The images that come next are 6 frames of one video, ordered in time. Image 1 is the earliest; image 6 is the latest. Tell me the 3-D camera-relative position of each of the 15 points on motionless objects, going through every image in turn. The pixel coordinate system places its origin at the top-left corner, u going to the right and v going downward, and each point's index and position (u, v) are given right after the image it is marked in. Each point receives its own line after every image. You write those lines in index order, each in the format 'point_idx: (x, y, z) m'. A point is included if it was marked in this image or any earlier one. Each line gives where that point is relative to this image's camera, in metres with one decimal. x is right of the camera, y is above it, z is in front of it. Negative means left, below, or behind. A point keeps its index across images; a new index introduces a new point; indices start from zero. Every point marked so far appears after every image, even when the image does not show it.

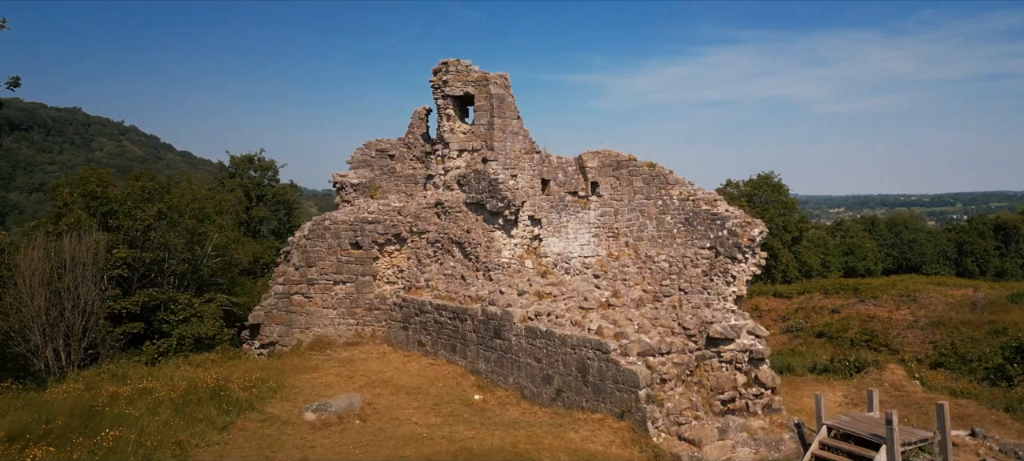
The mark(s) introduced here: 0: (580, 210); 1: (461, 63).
0: (+1.3, +0.4, +11.7) m
1: (-0.9, +3.0, +10.7) m
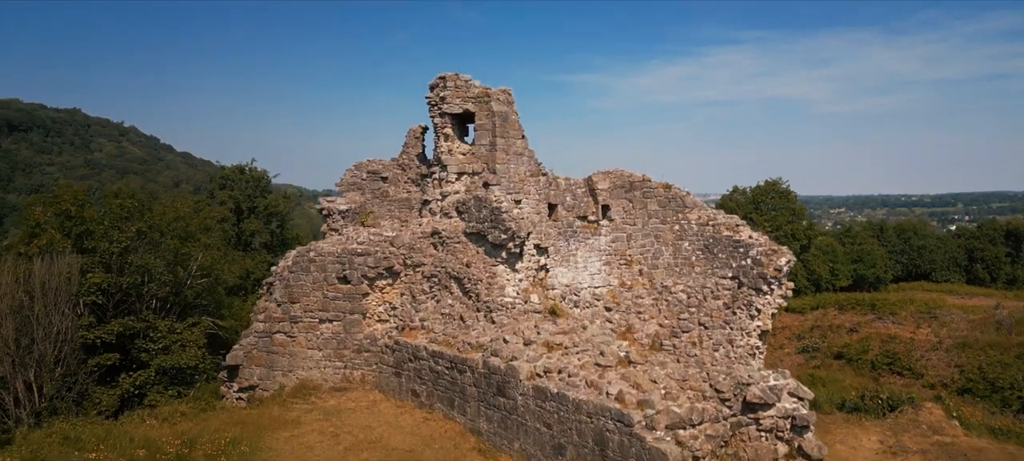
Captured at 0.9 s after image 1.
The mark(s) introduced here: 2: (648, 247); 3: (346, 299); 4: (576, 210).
0: (+1.4, -0.1, +10.7) m
1: (-0.9, +2.5, +9.8) m
2: (+2.5, -0.3, +11.1) m
3: (-2.5, -1.1, +9.1) m
4: (+1.2, +0.4, +10.6) m
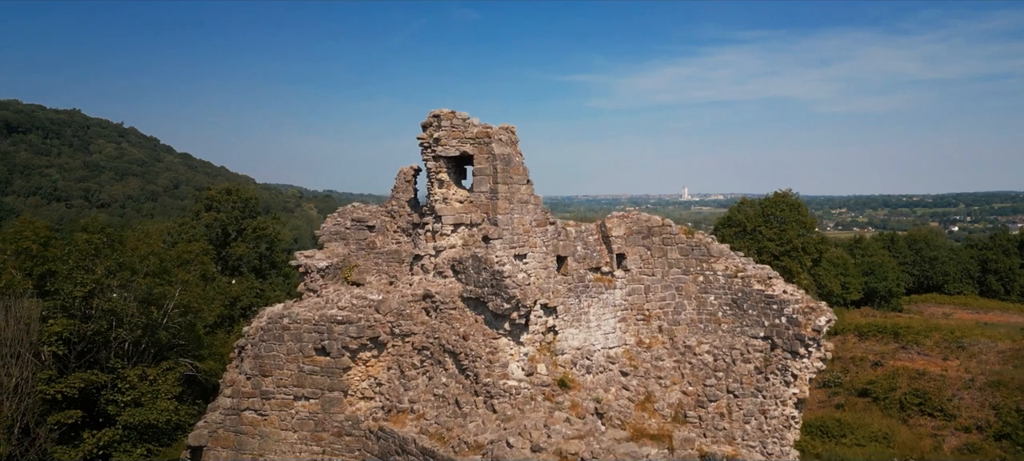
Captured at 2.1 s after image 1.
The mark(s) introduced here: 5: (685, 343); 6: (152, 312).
0: (+1.5, -1.0, +9.5) m
1: (-0.8, +1.7, +8.6) m
2: (+2.6, -1.2, +9.8) m
3: (-2.5, -1.9, +7.9) m
4: (+1.2, -0.5, +9.4) m
5: (+2.8, -1.8, +9.7) m
6: (-8.3, -1.9, +13.7) m
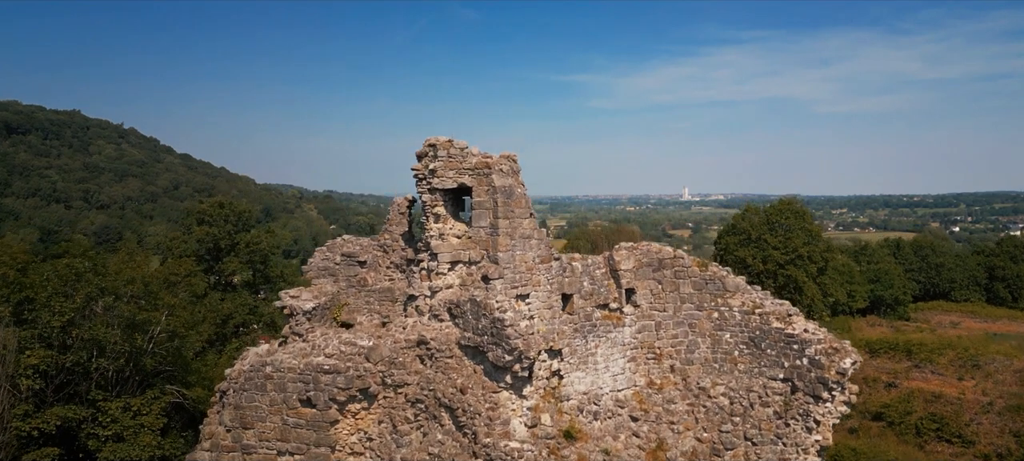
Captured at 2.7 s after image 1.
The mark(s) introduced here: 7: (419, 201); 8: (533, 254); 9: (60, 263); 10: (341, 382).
0: (+1.5, -1.5, +8.9) m
1: (-0.8, +1.2, +7.9) m
2: (+2.6, -1.7, +9.2) m
3: (-2.5, -2.4, +7.2) m
4: (+1.2, -1.0, +8.7) m
5: (+2.8, -2.3, +9.1) m
6: (-8.2, -2.4, +13.0) m
7: (-1.3, +0.4, +8.1) m
8: (+0.3, -0.3, +8.0) m
9: (-9.7, -0.7, +12.8) m
10: (-2.1, -1.8, +7.1) m
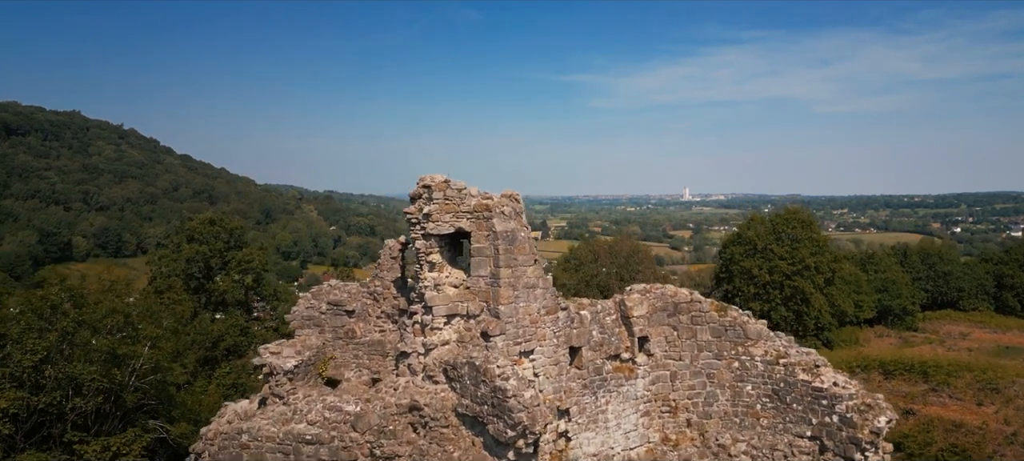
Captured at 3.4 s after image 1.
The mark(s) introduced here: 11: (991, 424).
0: (+1.5, -2.1, +8.1) m
1: (-0.7, +0.6, +7.2) m
2: (+2.6, -2.3, +8.5) m
3: (-2.4, -3.0, +6.5) m
4: (+1.3, -1.6, +8.0) m
5: (+2.9, -2.9, +8.3) m
6: (-8.2, -3.0, +12.3) m
7: (-1.2, -0.2, +7.4) m
8: (+0.3, -0.9, +7.3) m
9: (-9.7, -1.3, +12.1) m
10: (-2.0, -2.4, +6.4) m
11: (+13.6, -5.5, +16.9) m
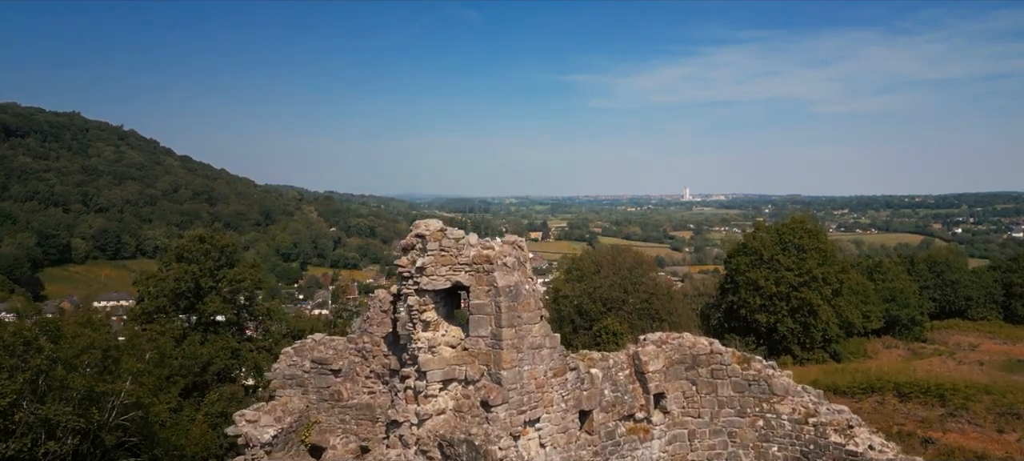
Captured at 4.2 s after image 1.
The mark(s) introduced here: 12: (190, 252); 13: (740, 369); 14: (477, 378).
0: (+1.6, -2.6, +7.4) m
1: (-0.7, 0.0, +6.5) m
2: (+2.7, -2.9, +7.7) m
3: (-2.4, -3.6, +5.8) m
4: (+1.3, -2.2, +7.3) m
5: (+2.9, -3.5, +7.6) m
6: (-8.1, -3.6, +11.6) m
7: (-1.2, -0.8, +6.6) m
8: (+0.4, -1.5, +6.5) m
9: (-9.7, -1.9, +11.3) m
10: (-2.0, -3.0, +5.7) m
11: (+13.6, -6.1, +16.1) m
12: (-10.4, -0.7, +19.3) m
13: (+3.0, -1.8, +7.7) m
14: (-0.4, -1.6, +6.3) m
